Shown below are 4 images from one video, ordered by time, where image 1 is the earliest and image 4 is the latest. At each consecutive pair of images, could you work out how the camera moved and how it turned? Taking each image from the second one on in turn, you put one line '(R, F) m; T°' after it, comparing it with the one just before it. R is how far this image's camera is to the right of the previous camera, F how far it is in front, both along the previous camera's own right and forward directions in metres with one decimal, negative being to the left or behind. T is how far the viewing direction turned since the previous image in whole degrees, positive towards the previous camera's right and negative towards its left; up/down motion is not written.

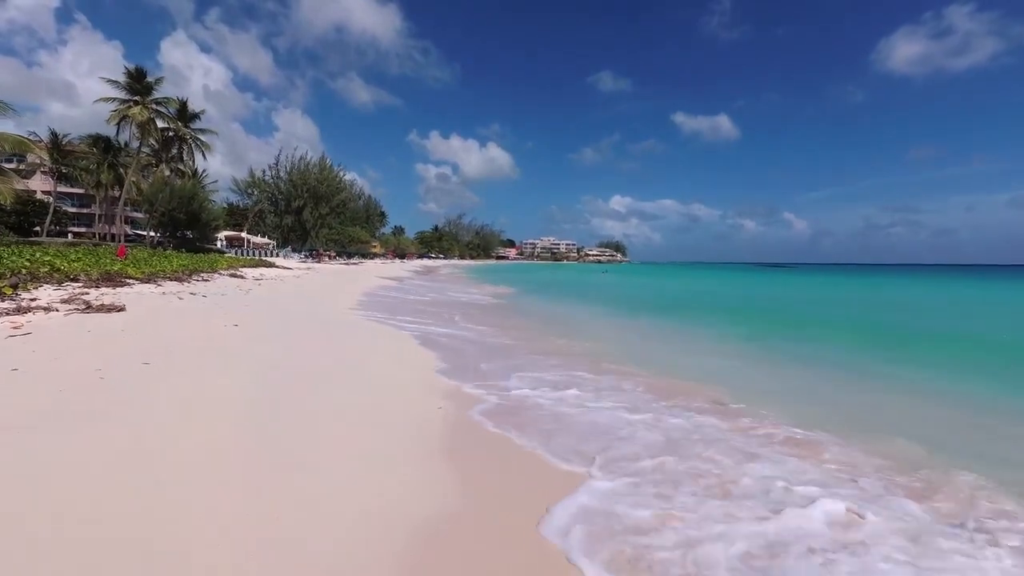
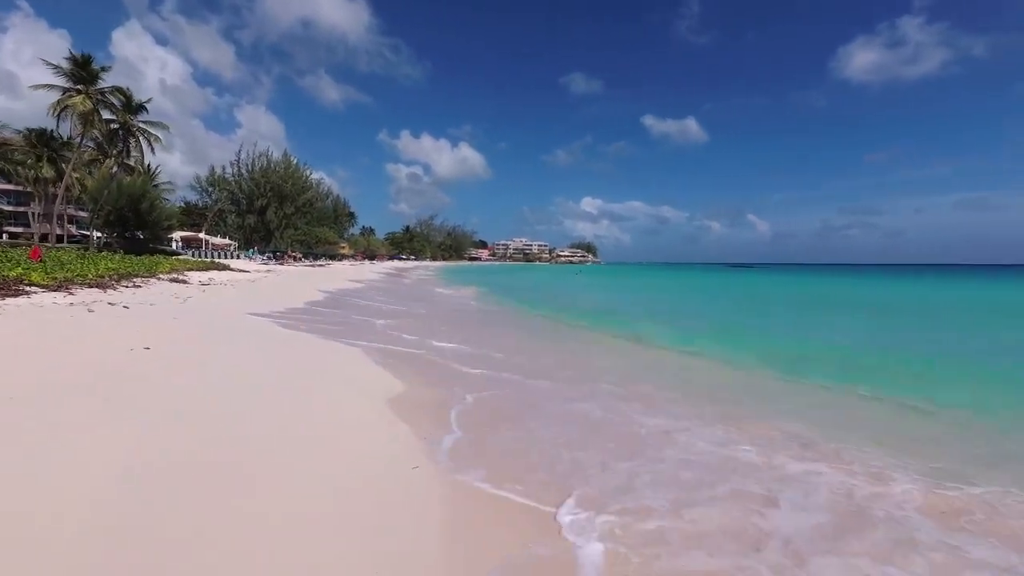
(-0.1, +0.6) m; +3°
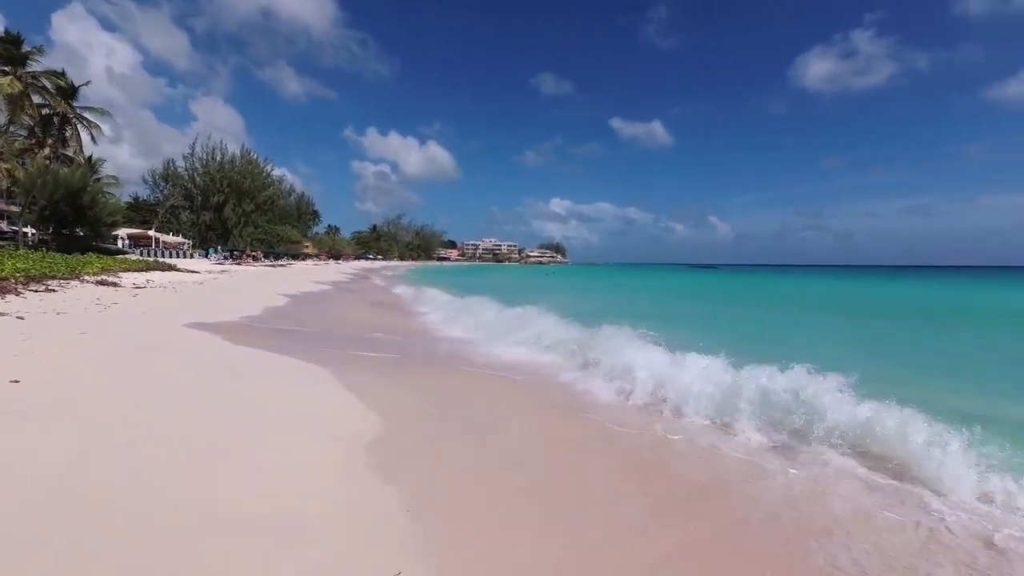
(-0.2, +0.7) m; +3°
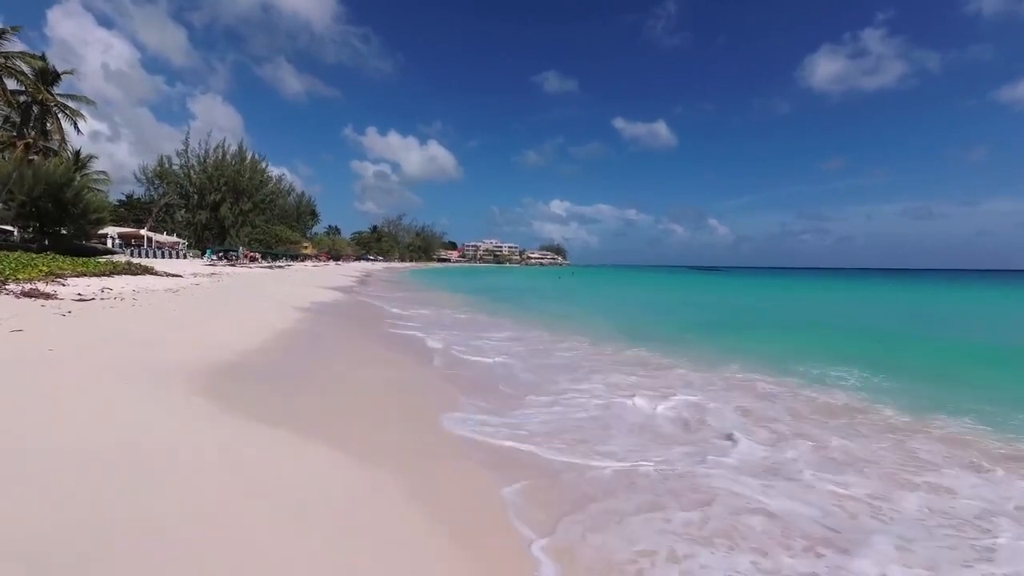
(-0.4, +0.9) m; 0°
